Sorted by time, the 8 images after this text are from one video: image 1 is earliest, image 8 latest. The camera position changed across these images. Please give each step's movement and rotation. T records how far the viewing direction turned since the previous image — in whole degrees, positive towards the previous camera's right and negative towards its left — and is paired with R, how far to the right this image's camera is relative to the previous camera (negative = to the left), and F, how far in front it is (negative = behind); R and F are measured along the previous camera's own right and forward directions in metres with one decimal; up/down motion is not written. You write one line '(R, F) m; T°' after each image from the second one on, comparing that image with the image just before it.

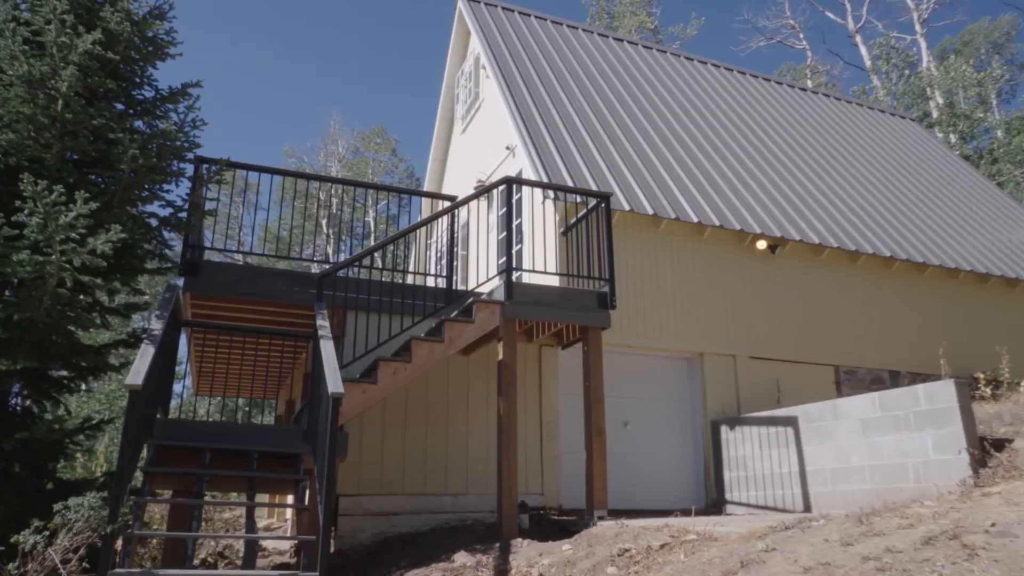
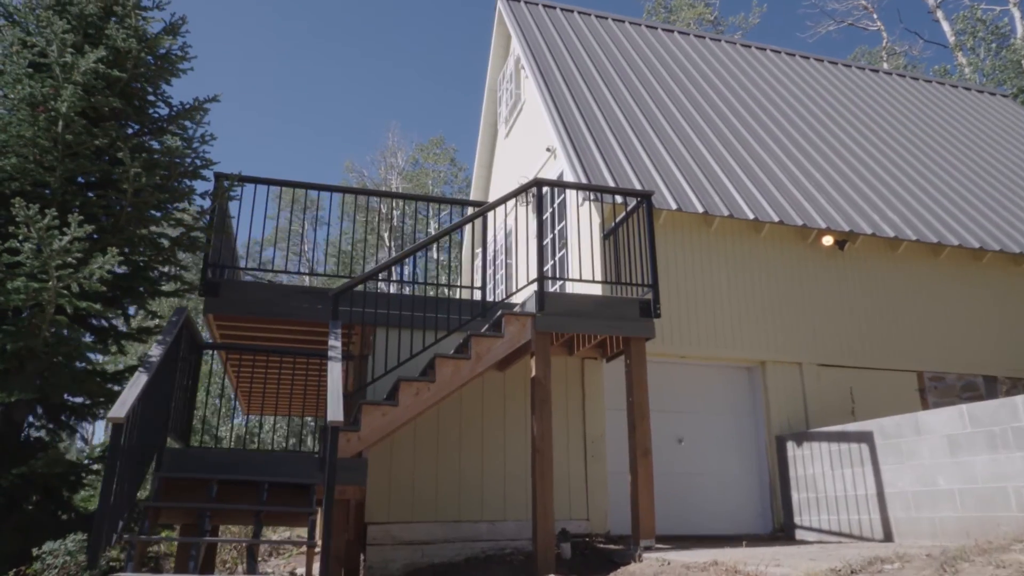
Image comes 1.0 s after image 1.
(+0.3, +0.5) m; -6°
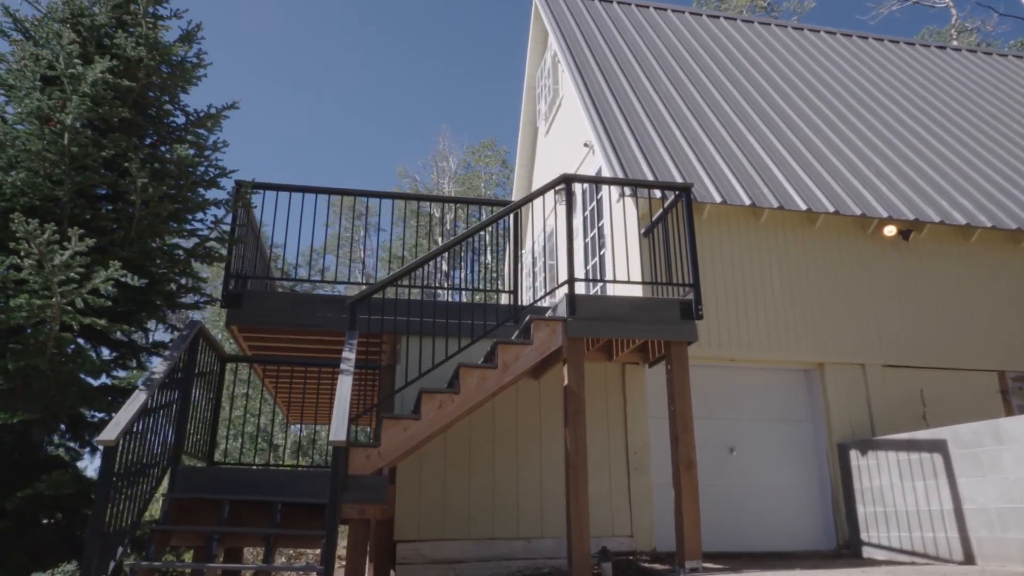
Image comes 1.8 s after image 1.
(+0.2, +0.4) m; -5°
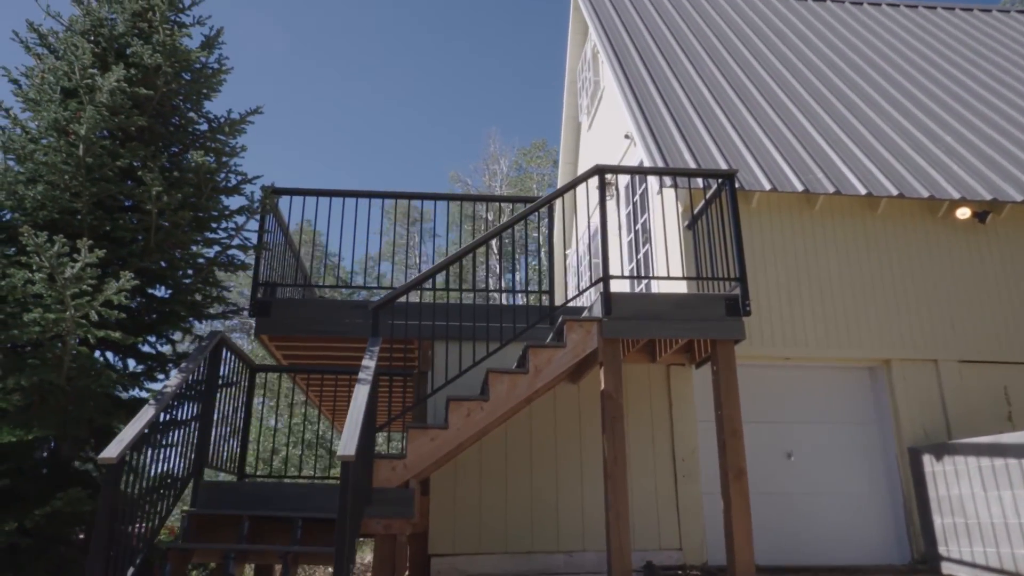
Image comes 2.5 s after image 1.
(+0.2, +0.3) m; -5°
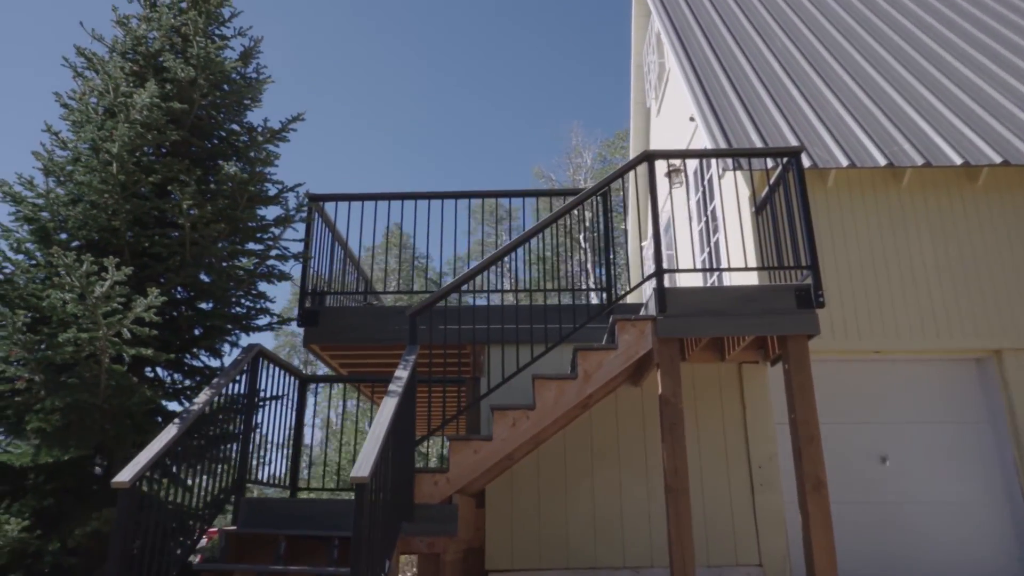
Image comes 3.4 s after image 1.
(+0.3, +0.4) m; -7°
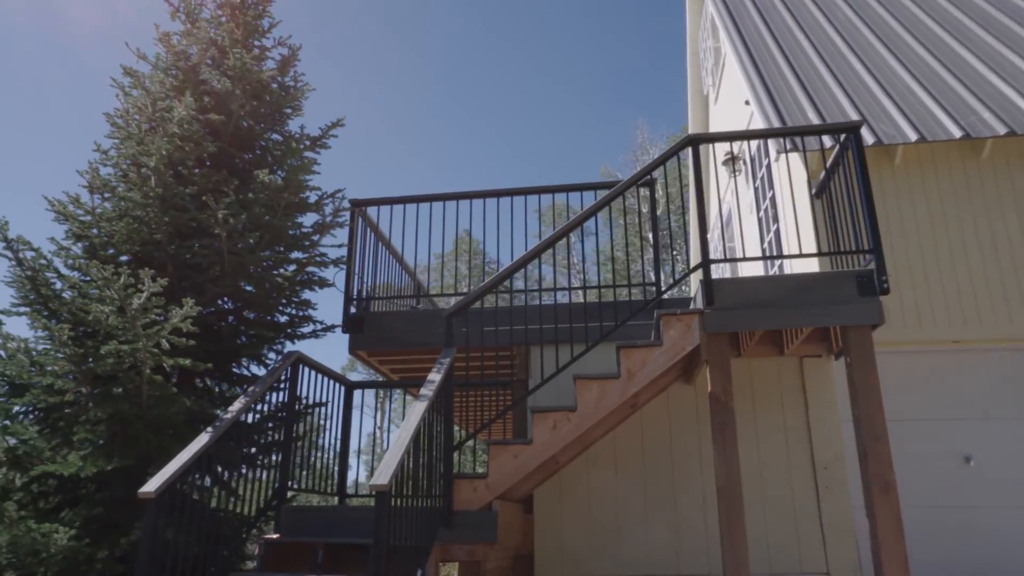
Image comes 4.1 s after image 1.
(+0.3, +0.2) m; -6°
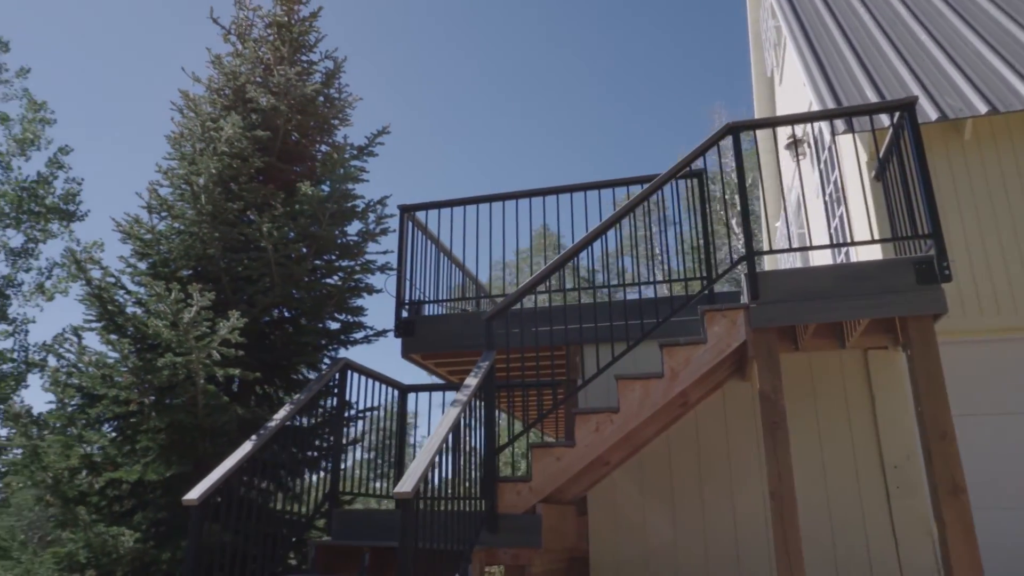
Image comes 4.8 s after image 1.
(+0.3, +0.1) m; -7°
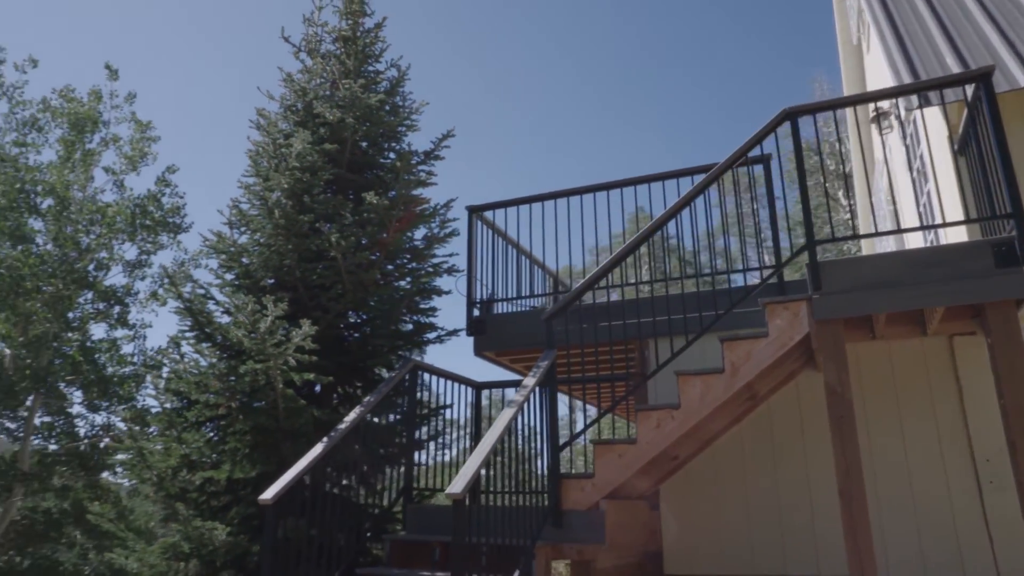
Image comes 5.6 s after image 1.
(+0.3, 0.0) m; -8°
